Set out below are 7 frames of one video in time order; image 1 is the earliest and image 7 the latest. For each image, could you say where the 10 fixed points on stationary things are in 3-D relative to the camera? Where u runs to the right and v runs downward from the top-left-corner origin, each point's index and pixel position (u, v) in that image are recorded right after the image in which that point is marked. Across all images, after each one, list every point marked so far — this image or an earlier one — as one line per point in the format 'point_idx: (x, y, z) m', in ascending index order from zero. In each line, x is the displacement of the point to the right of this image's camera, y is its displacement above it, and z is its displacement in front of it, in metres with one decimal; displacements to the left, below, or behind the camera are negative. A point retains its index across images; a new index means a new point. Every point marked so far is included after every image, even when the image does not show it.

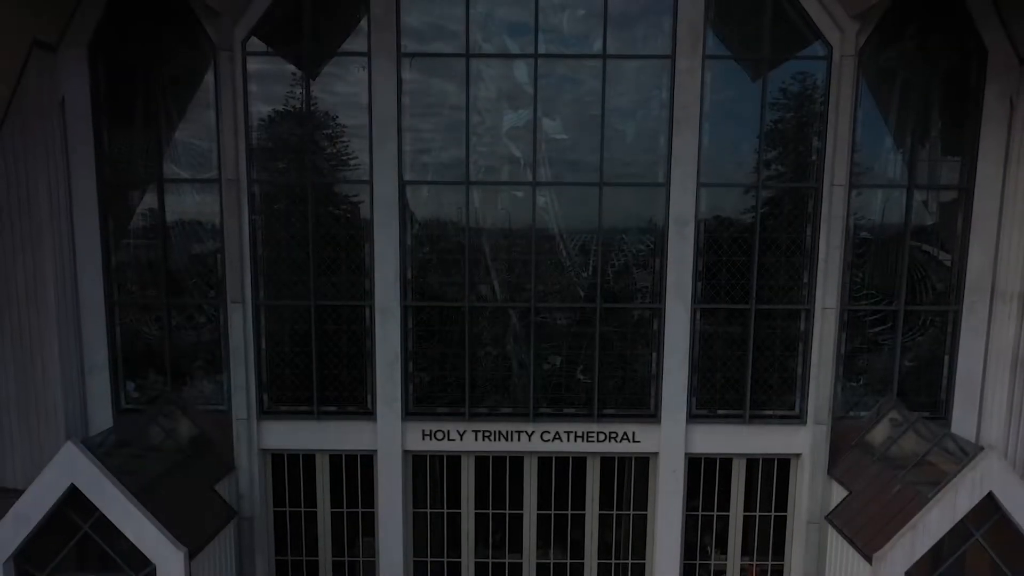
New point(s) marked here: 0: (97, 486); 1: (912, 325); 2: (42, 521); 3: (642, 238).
0: (-3.5, -1.7, +7.2) m
1: (+4.3, -0.4, +9.0) m
2: (-4.1, -2.0, +7.3) m
3: (+1.4, +0.5, +9.0) m
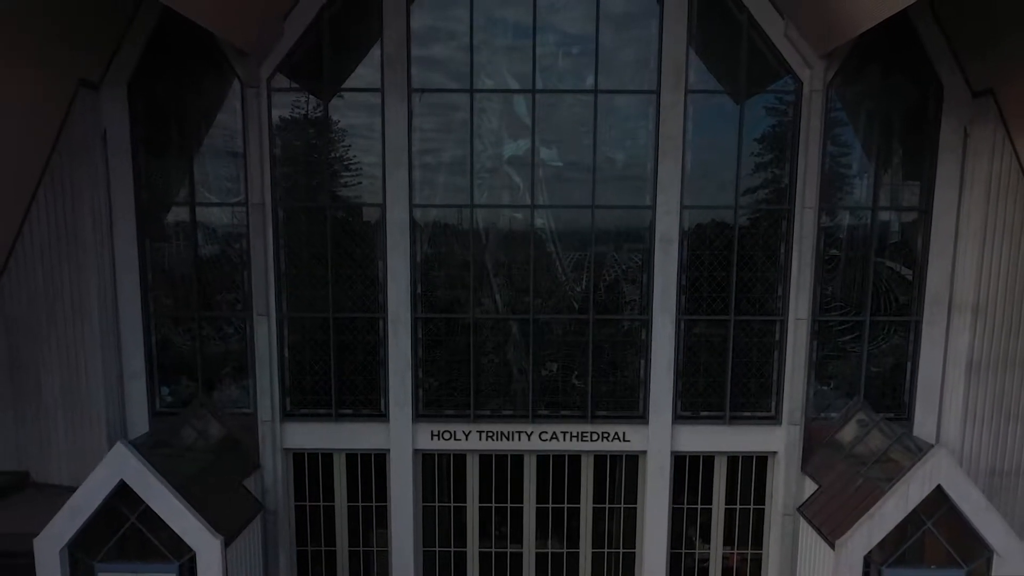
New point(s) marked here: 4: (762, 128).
0: (-3.5, -1.8, +8.1) m
1: (+4.3, -0.5, +9.9) m
2: (-4.1, -2.2, +8.2) m
3: (+1.4, +0.4, +9.8) m
4: (+2.8, +1.8, +9.6) m
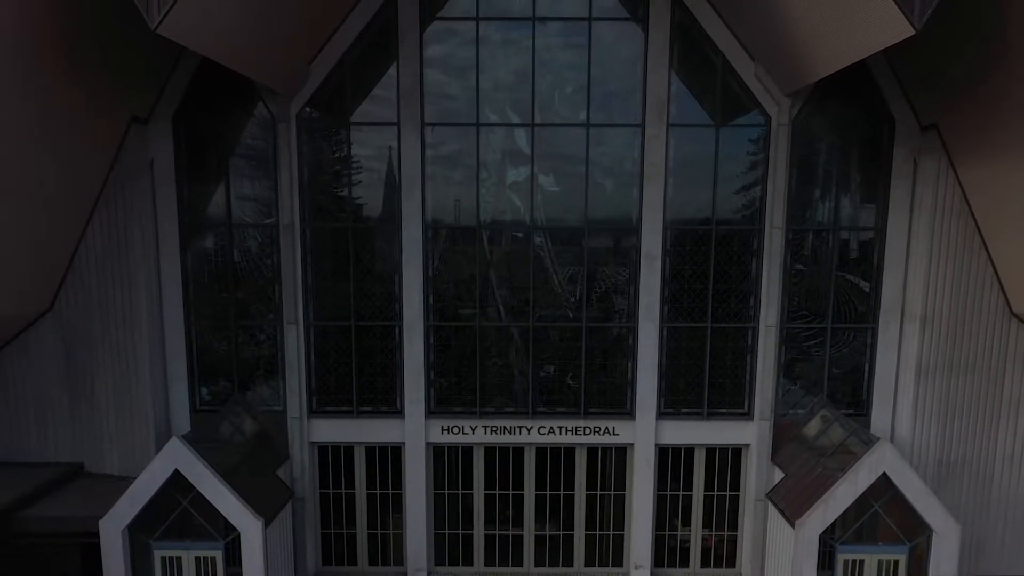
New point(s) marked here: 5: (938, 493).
0: (-3.5, -2.0, +9.3) m
1: (+4.3, -0.7, +11.1) m
2: (-4.0, -2.3, +9.5) m
3: (+1.4, +0.2, +11.1) m
4: (+2.9, +1.7, +10.8) m
5: (+5.7, -2.7, +11.3) m
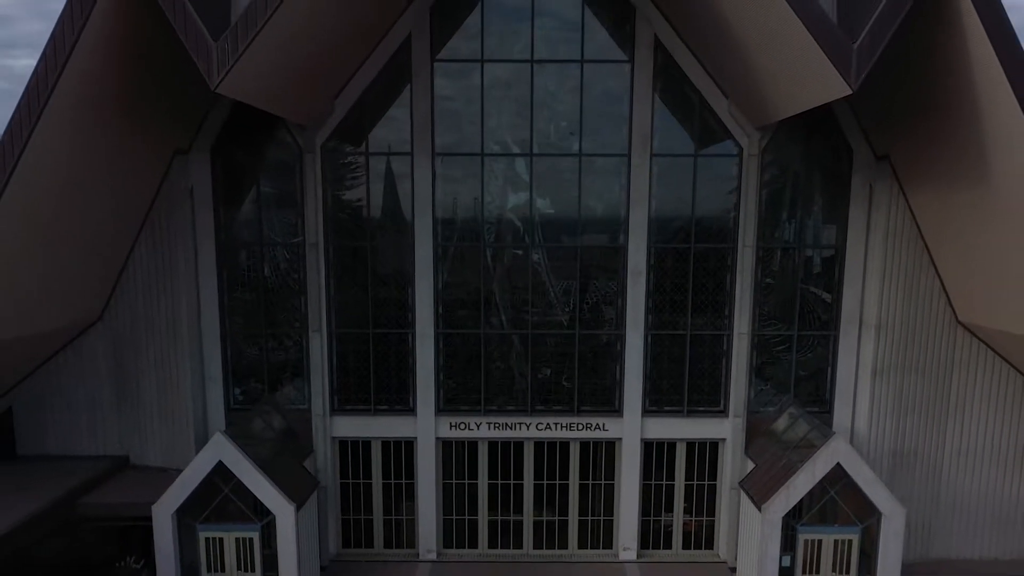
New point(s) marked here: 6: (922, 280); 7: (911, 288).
0: (-3.5, -2.2, +10.7) m
1: (+4.3, -0.8, +12.5) m
2: (-4.0, -2.5, +10.8) m
3: (+1.4, +0.1, +12.4) m
4: (+2.9, +1.5, +12.2) m
5: (+5.7, -2.9, +12.7) m
6: (+5.9, +0.1, +12.1) m
7: (+5.7, 0.0, +12.2) m
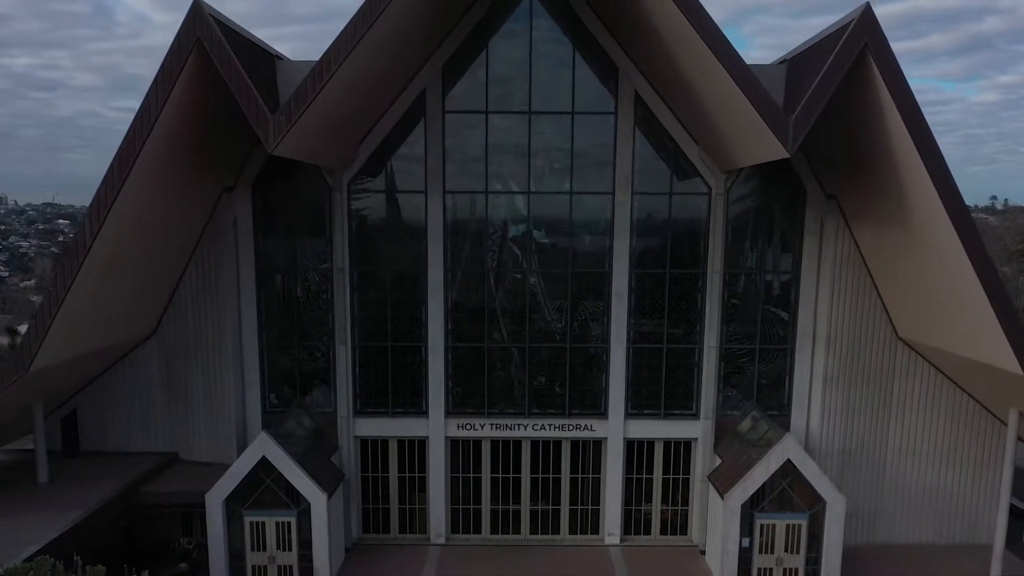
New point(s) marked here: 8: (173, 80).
0: (-3.5, -2.5, +12.6) m
1: (+4.3, -1.2, +14.4) m
2: (-4.0, -2.8, +12.7) m
3: (+1.4, -0.3, +14.3) m
4: (+2.9, +1.2, +14.1) m
5: (+5.7, -3.2, +14.6) m
6: (+5.9, -0.2, +14.1) m
7: (+5.7, -0.3, +14.1) m
8: (-4.1, +2.4, +10.2) m
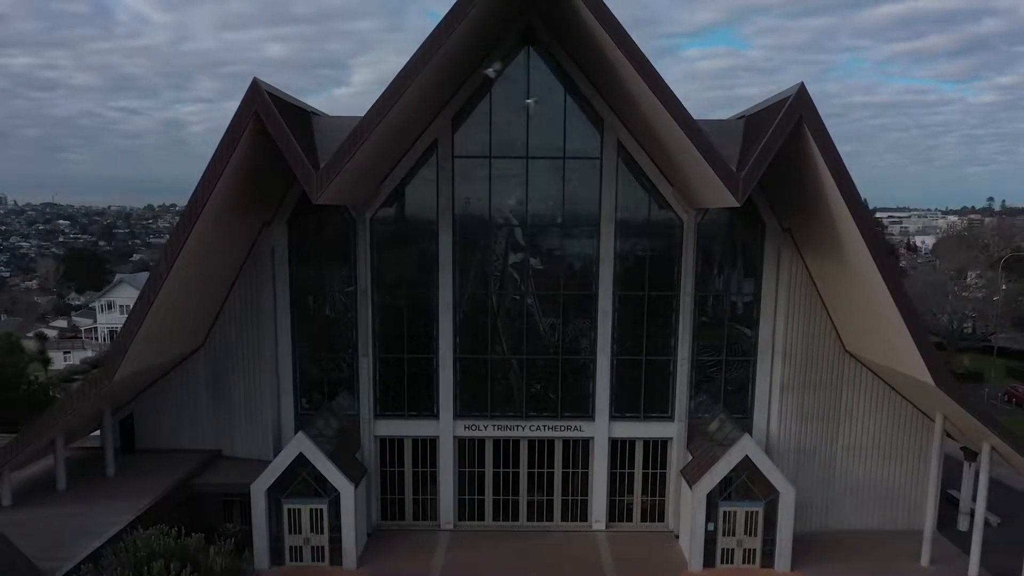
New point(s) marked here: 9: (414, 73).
0: (-3.5, -2.9, +14.8) m
1: (+4.3, -1.6, +16.6) m
2: (-4.0, -3.2, +14.9) m
3: (+1.4, -0.6, +16.5) m
4: (+2.9, +0.8, +16.3) m
5: (+5.7, -3.6, +16.8) m
6: (+5.9, -0.6, +16.3) m
7: (+5.7, -0.7, +16.3) m
8: (-4.1, +2.1, +12.4) m
9: (-1.4, +3.1, +12.4) m
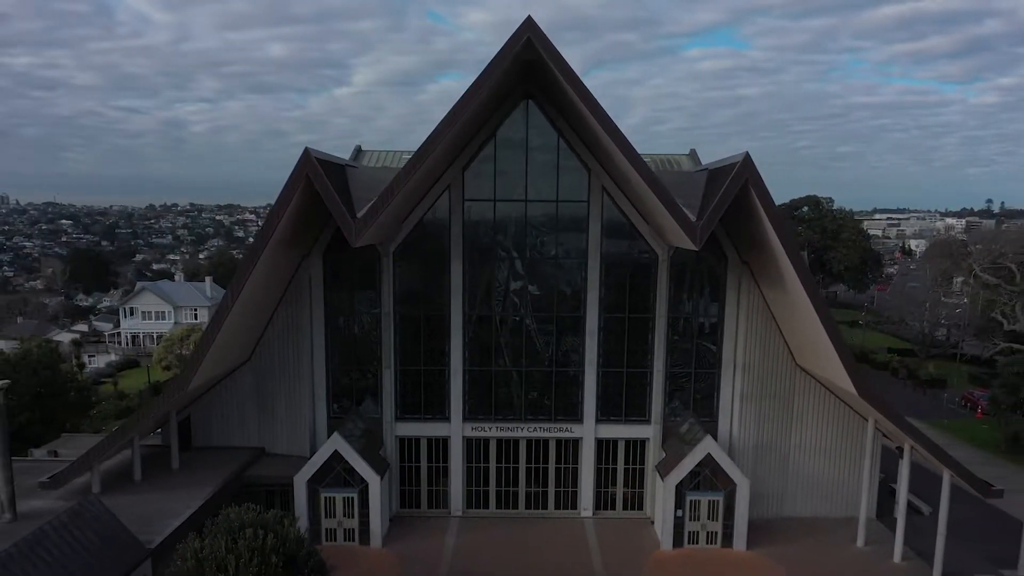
0: (-3.5, -3.4, +17.7) m
1: (+4.3, -2.1, +19.5) m
2: (-4.0, -3.7, +17.8) m
3: (+1.4, -1.2, +19.4) m
4: (+2.9, +0.3, +19.2) m
5: (+5.7, -4.1, +19.7) m
6: (+5.9, -1.1, +19.2) m
7: (+5.8, -1.2, +19.2) m
8: (-4.0, +1.6, +15.3) m
9: (-1.4, +2.6, +15.3) m
